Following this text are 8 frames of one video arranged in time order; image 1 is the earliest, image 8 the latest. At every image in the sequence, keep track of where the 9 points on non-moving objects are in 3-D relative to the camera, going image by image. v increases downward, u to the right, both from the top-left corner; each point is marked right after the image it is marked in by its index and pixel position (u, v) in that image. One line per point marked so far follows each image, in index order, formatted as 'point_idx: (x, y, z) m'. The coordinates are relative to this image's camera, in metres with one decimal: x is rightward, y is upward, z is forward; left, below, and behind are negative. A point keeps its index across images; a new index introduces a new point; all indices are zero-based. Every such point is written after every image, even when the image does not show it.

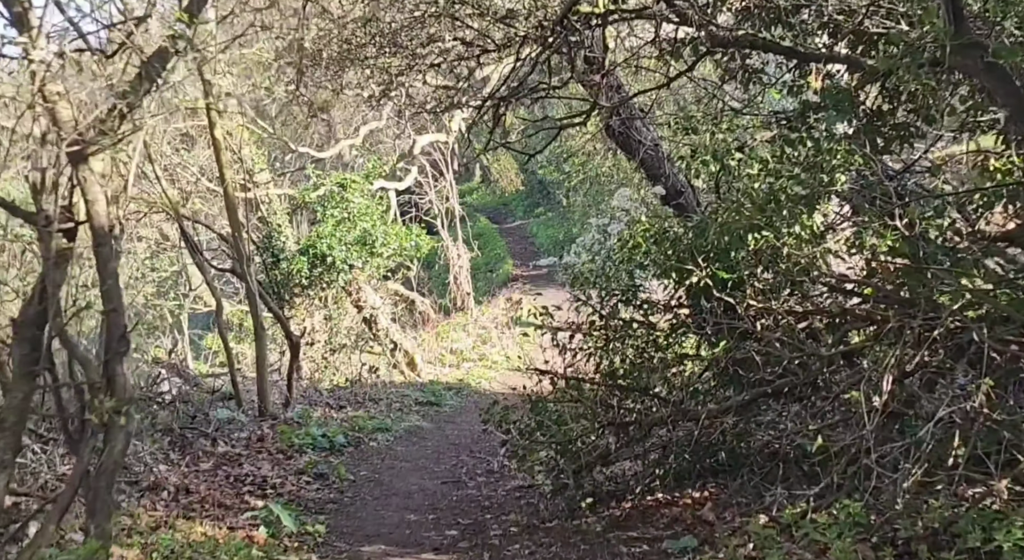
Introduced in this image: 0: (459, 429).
0: (-0.5, -1.6, +15.7) m
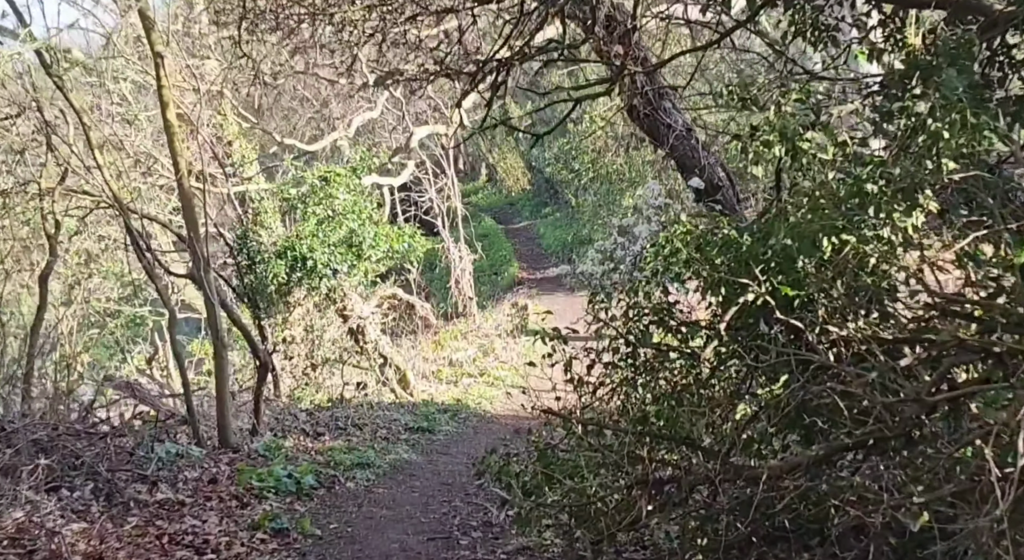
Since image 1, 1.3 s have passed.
0: (-0.5, -1.7, +13.5) m
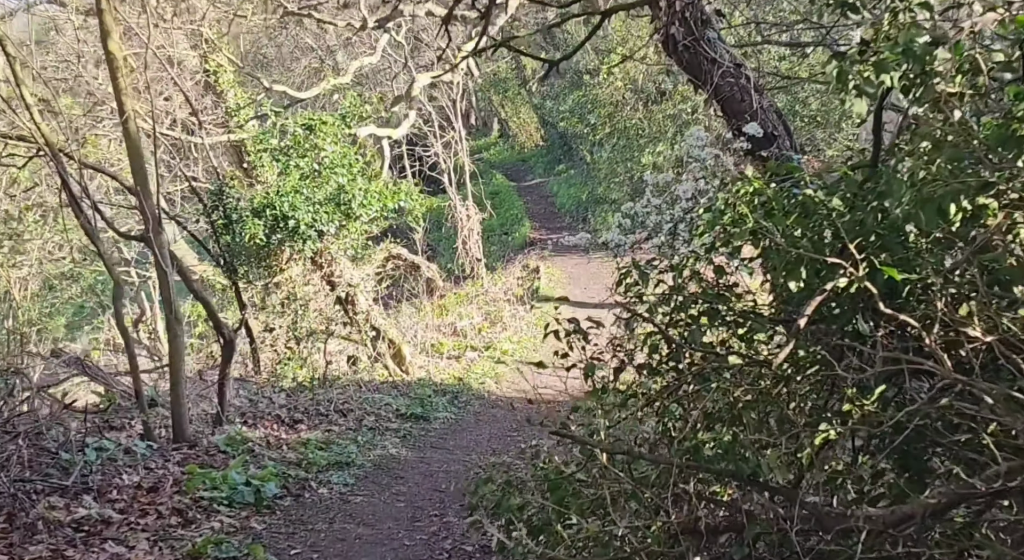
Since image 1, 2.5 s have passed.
0: (-0.5, -1.4, +11.5) m
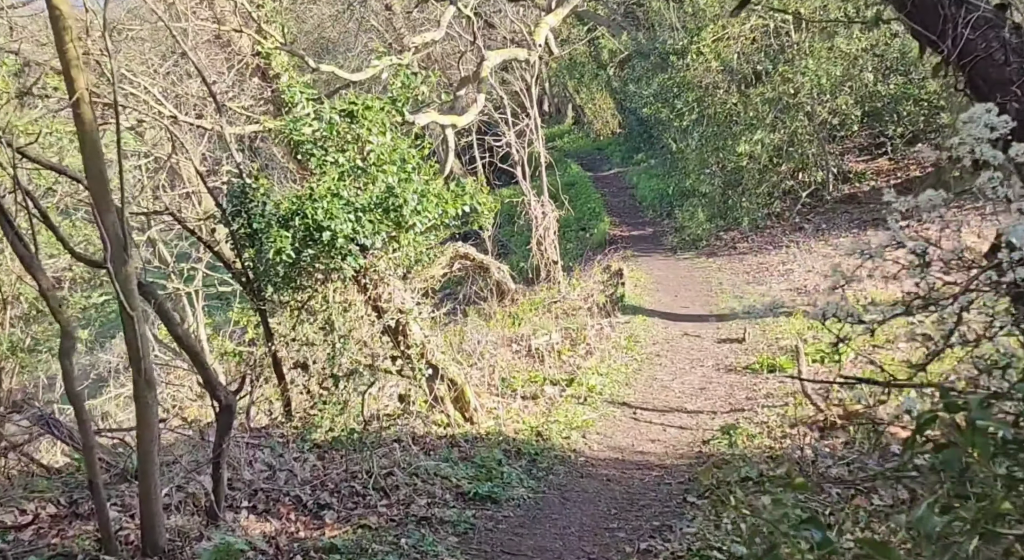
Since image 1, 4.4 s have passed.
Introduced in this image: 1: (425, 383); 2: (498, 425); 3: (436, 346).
0: (+0.1, -1.7, +8.2) m
1: (-0.8, -0.9, +13.4) m
2: (-0.1, -1.3, +13.5) m
3: (-0.7, -0.6, +13.4) m
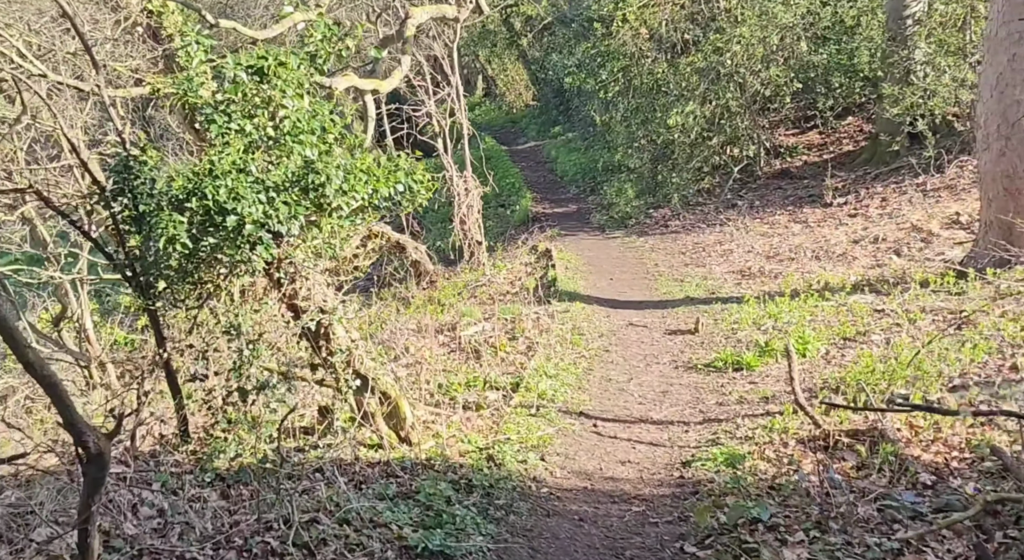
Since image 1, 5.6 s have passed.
0: (0.0, -1.7, +6.1) m
1: (-1.2, -0.8, +11.3) m
2: (-0.6, -1.3, +11.4) m
3: (-1.1, -0.5, +11.3) m
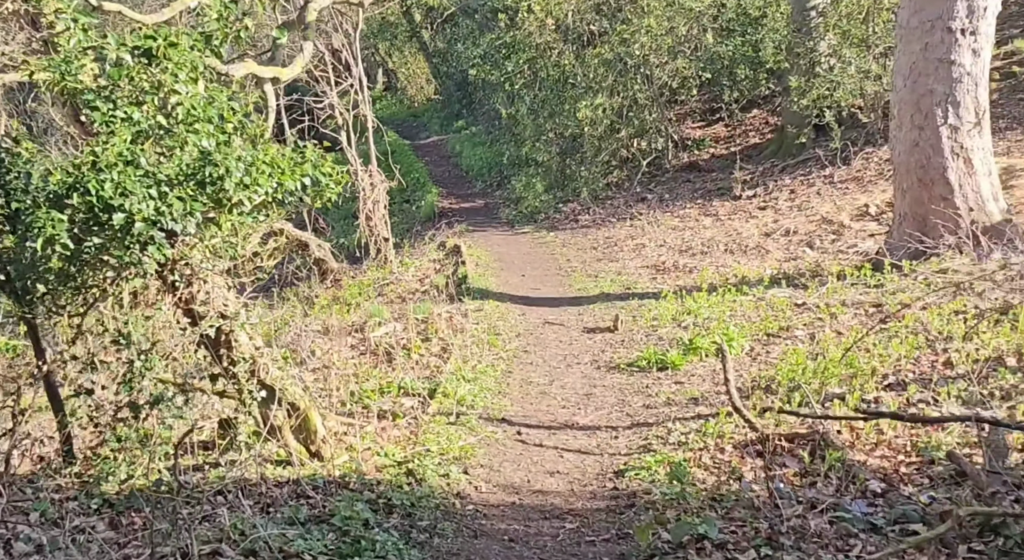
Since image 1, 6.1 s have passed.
0: (-0.2, -1.7, +5.3) m
1: (-1.8, -0.8, +10.4) m
2: (-1.1, -1.3, +10.6) m
3: (-1.7, -0.5, +10.4) m
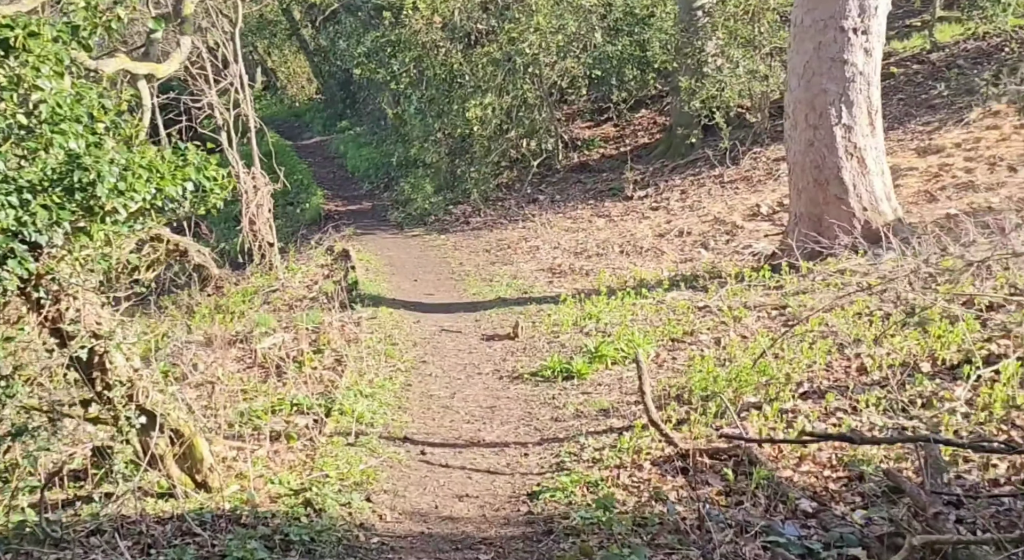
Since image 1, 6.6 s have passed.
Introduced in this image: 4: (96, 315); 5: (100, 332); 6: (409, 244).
0: (-0.5, -1.7, +4.6) m
1: (-2.4, -0.9, +9.5) m
2: (-1.8, -1.3, +9.7) m
3: (-2.3, -0.6, +9.5) m
4: (-2.5, -0.2, +9.1) m
5: (-2.5, -0.3, +9.1) m
6: (-1.3, +0.5, +19.5) m
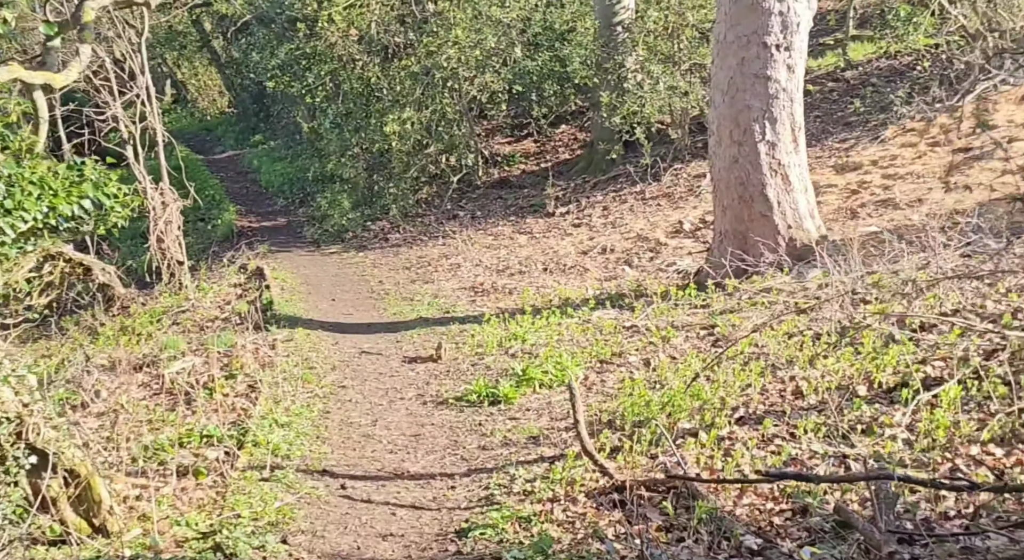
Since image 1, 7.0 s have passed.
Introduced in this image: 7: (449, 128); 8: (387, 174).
0: (-0.6, -1.8, +3.9) m
1: (-2.8, -1.1, +8.8) m
2: (-2.2, -1.5, +9.0) m
3: (-2.7, -0.7, +8.8) m
4: (-2.9, -0.3, +8.4) m
5: (-2.9, -0.4, +8.4) m
6: (-2.3, +0.2, +18.9) m
7: (-0.7, +2.0, +19.9) m
8: (-1.6, +1.4, +20.1) m
